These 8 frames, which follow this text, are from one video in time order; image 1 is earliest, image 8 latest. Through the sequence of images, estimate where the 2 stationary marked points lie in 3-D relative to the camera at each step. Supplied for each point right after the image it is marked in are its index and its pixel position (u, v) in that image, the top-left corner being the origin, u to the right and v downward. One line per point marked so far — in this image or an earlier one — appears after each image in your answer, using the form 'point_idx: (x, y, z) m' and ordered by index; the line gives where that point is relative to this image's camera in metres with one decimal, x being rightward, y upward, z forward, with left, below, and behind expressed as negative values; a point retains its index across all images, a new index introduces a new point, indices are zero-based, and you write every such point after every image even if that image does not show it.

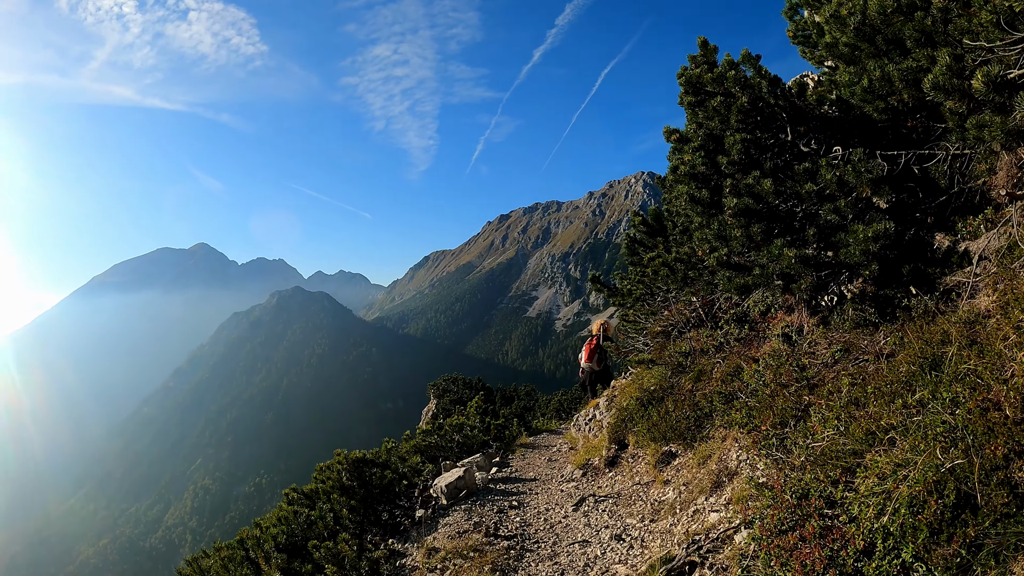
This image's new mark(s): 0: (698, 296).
0: (+5.7, -0.3, +13.9) m
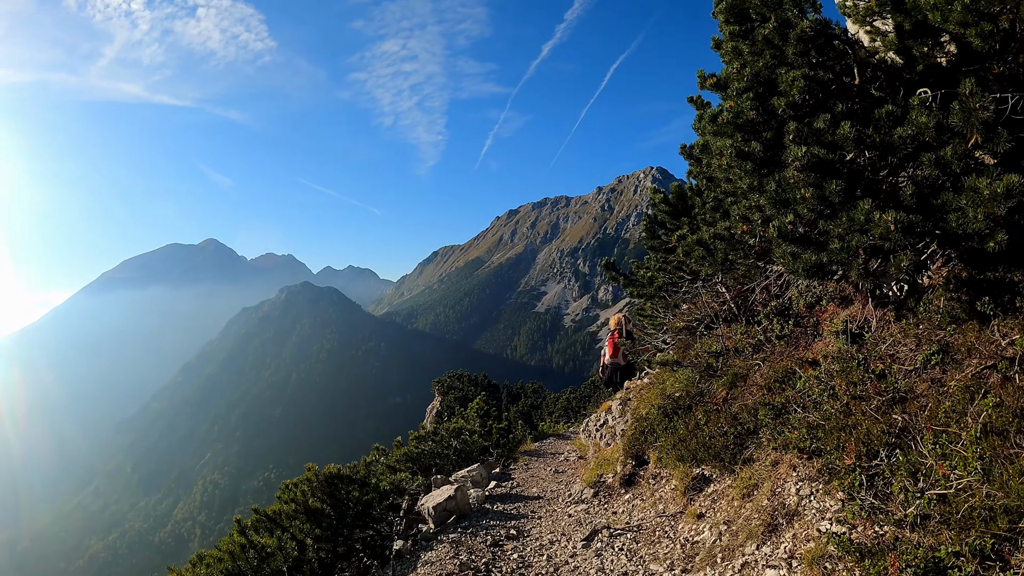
0: (+5.6, 0.0, +11.8) m
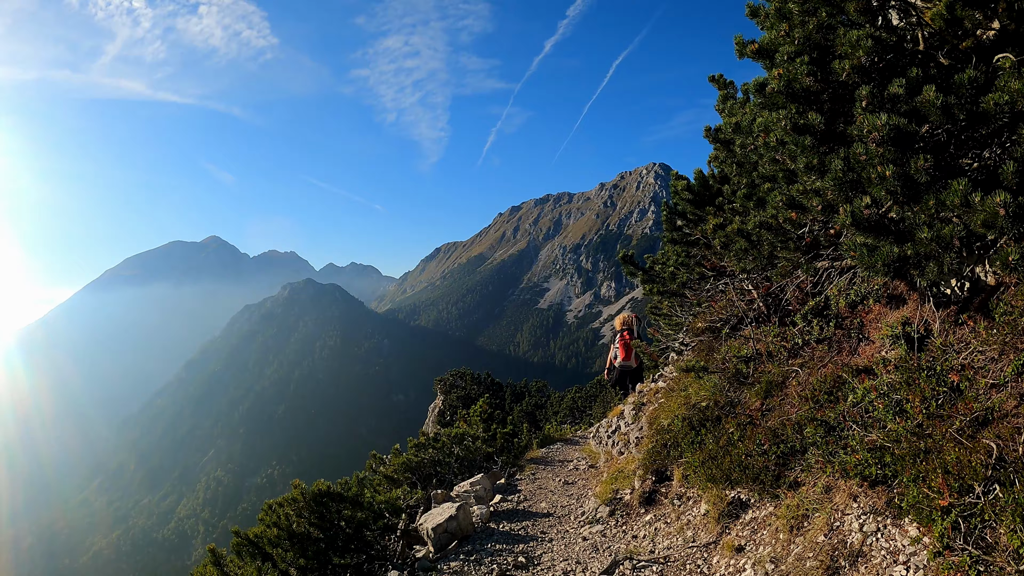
0: (+5.8, +0.1, +10.7) m
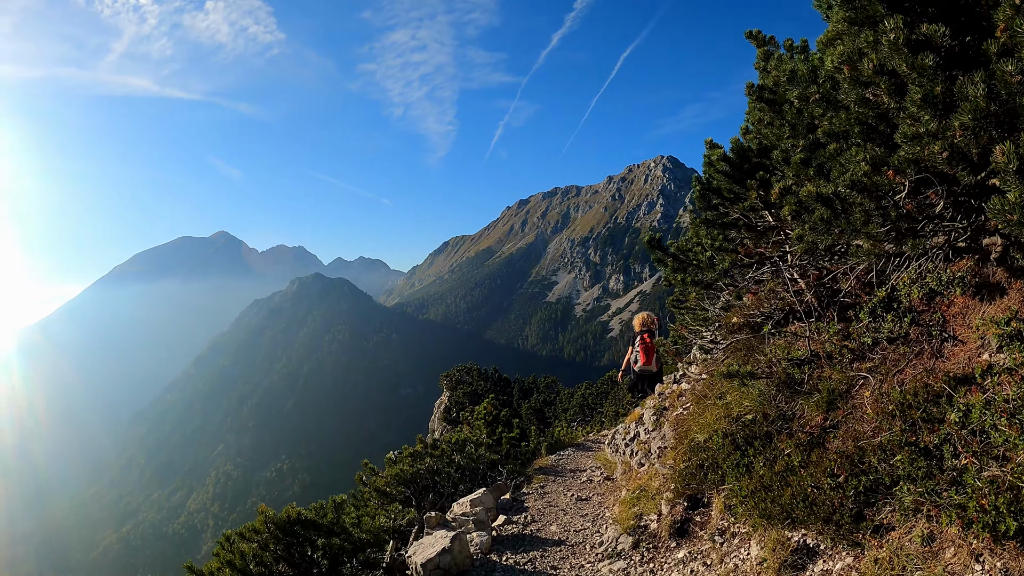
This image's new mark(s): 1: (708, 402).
0: (+5.9, +0.3, +9.0) m
1: (+4.2, -2.4, +9.6) m
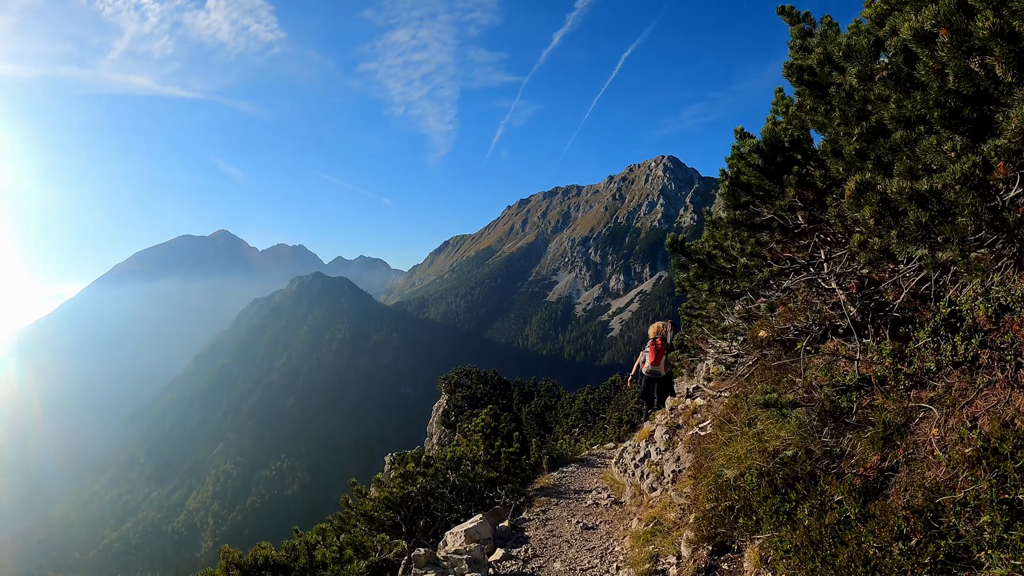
0: (+5.9, +0.1, +7.9) m
1: (+4.2, -2.6, +8.4) m
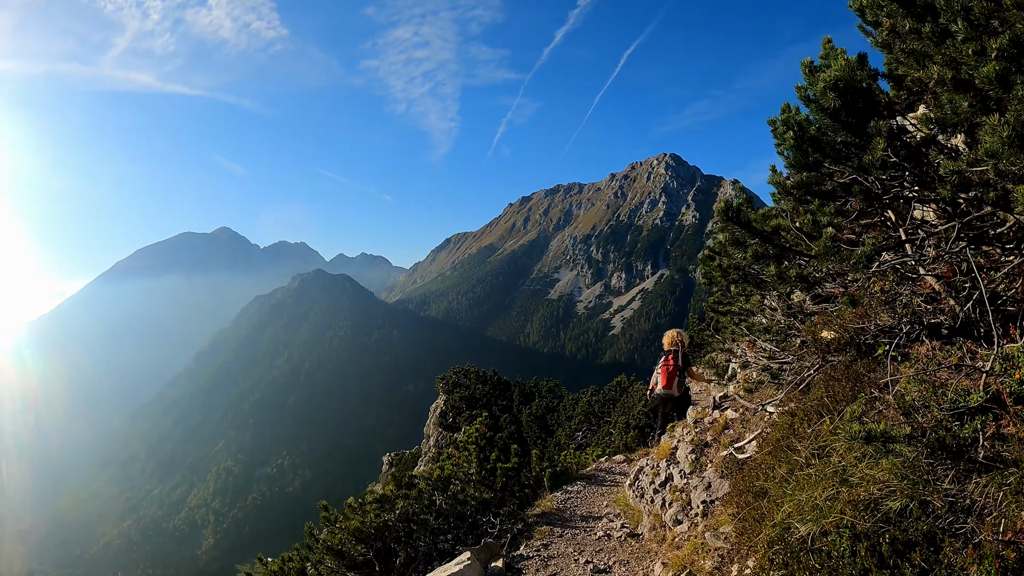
0: (+5.8, +0.3, +5.8) m
1: (+4.0, -2.4, +6.4) m
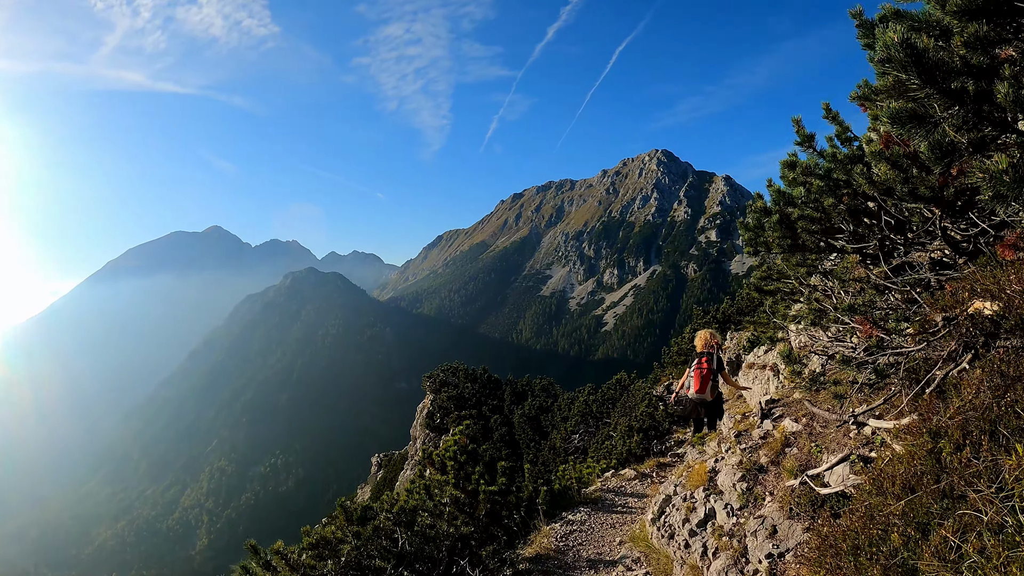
0: (+6.6, -0.1, +6.3) m
1: (+4.9, -2.8, +6.9) m
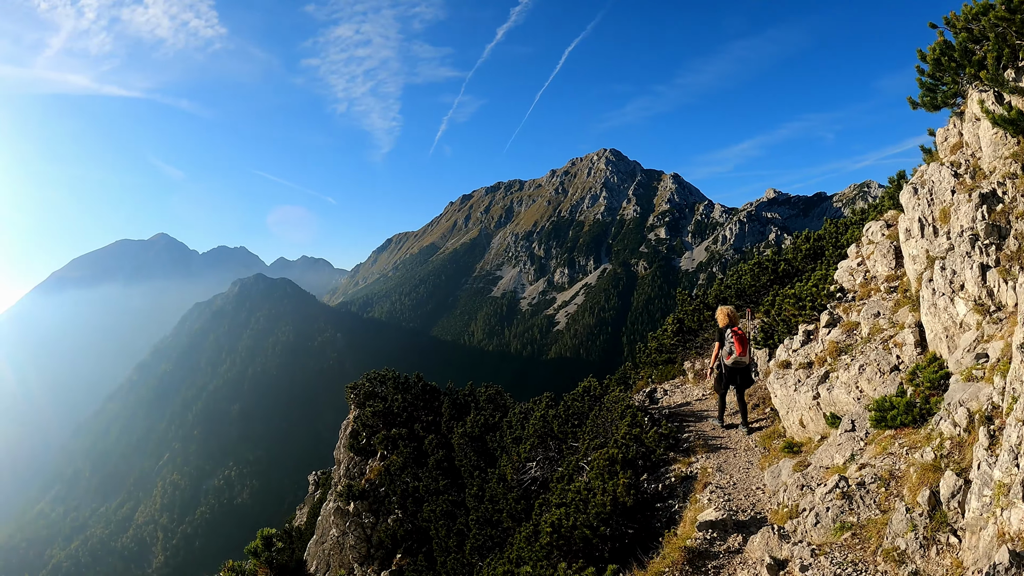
0: (+11.1, +1.5, +13.0) m
1: (+9.4, -1.2, +13.4) m
